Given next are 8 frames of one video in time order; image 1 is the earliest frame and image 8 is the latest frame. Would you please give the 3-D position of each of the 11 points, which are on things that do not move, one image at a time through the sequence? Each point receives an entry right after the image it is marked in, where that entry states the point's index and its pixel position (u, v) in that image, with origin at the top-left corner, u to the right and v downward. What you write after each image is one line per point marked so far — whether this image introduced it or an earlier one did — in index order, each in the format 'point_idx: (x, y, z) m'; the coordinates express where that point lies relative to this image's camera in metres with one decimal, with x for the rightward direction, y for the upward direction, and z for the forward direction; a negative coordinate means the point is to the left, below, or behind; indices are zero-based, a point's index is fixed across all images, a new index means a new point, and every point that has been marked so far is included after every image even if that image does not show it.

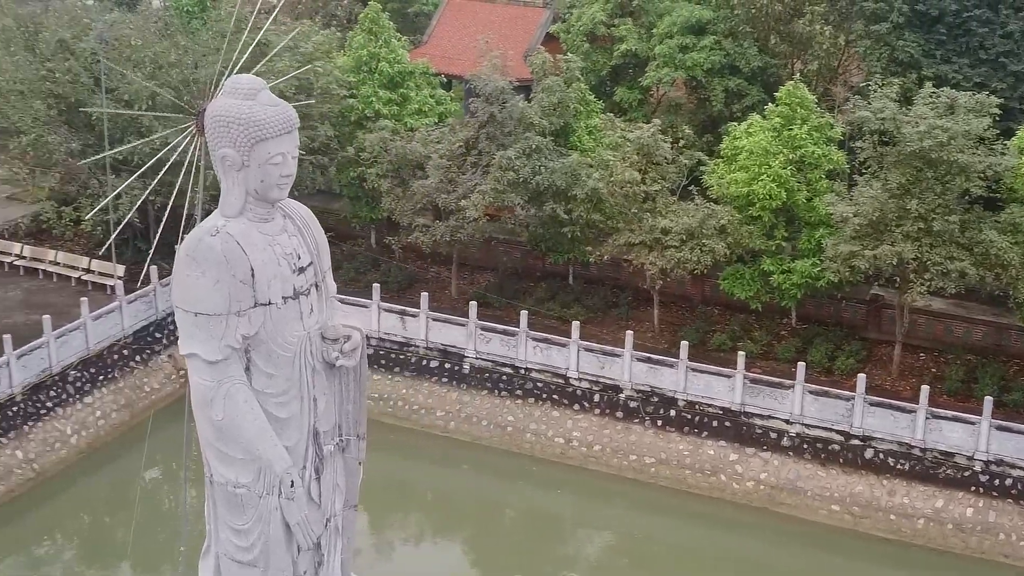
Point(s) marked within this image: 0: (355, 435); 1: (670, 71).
0: (-0.7, -0.7, +7.4) m
1: (+1.8, +2.5, +18.0) m
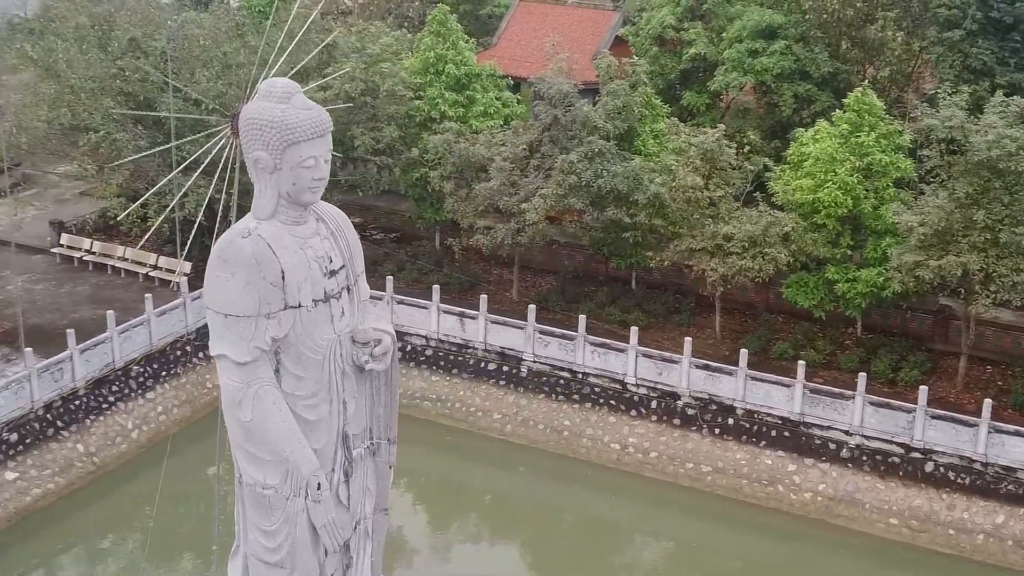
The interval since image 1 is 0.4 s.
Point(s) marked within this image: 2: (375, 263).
0: (-0.6, -0.7, +7.4) m
1: (+2.6, +2.4, +17.8) m
2: (-1.6, +0.3, +17.9) m
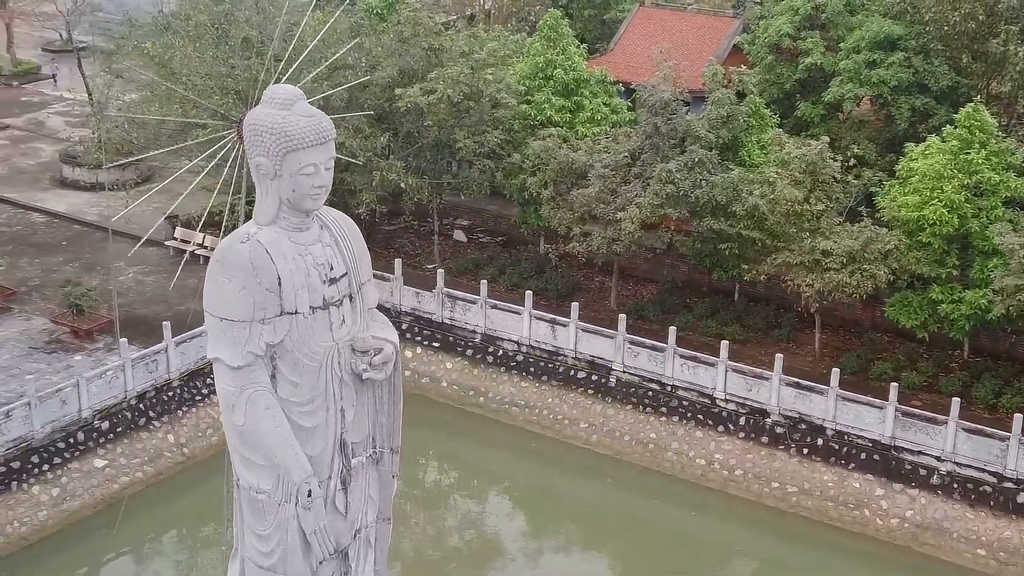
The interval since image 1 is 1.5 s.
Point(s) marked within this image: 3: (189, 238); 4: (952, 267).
0: (-0.6, -0.7, +7.3) m
1: (+3.8, +2.2, +17.4) m
2: (-0.4, +0.3, +17.9) m
3: (-3.6, +0.6, +17.9) m
4: (+4.2, +0.2, +15.1) m
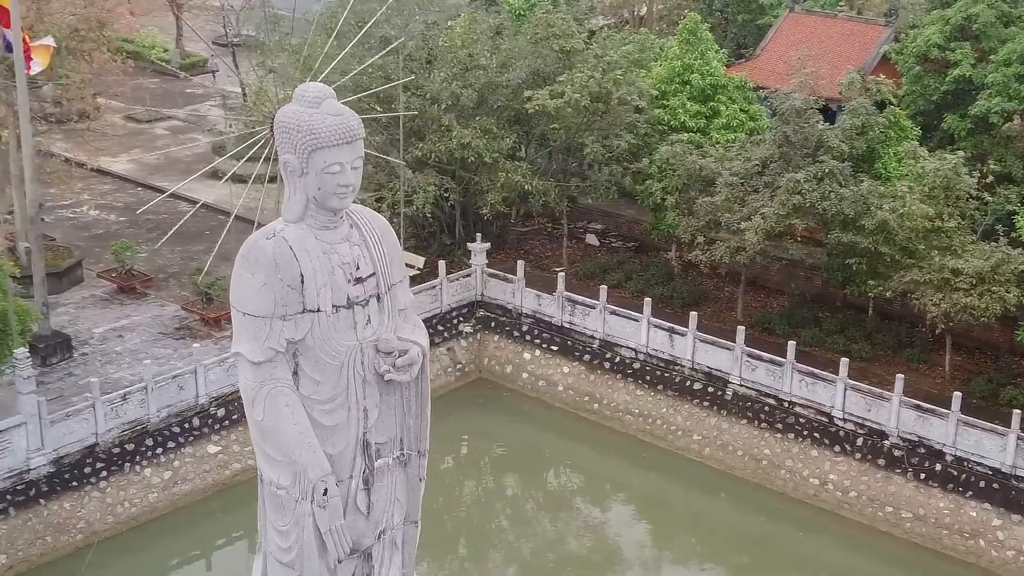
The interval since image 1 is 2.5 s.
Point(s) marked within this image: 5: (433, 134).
0: (-0.4, -0.7, +7.3) m
1: (+5.2, +2.0, +16.8) m
2: (+1.1, +0.2, +17.8) m
3: (-2.1, +0.7, +18.1) m
4: (+5.3, 0.0, +14.4) m
5: (-0.8, +1.6, +16.5) m
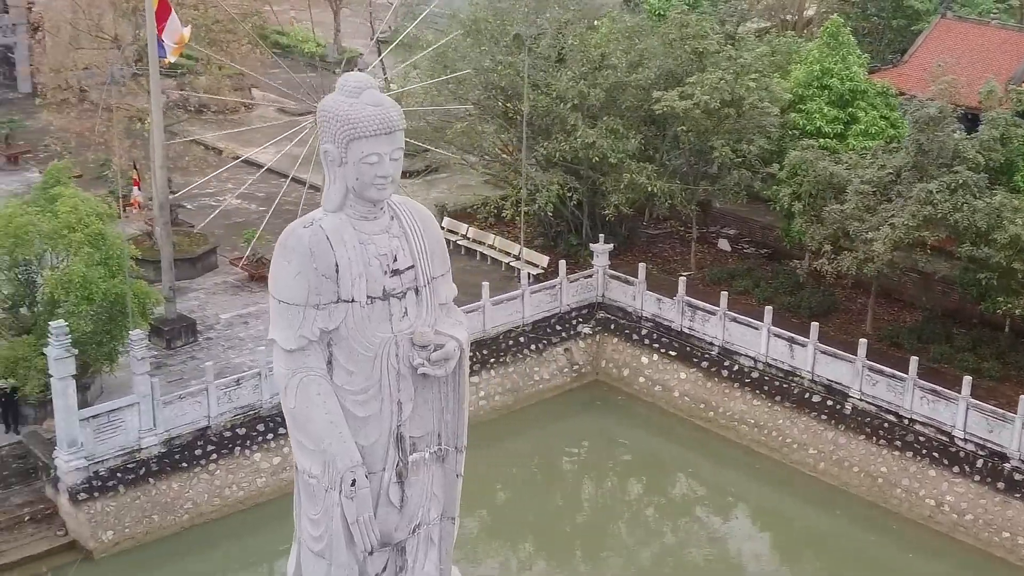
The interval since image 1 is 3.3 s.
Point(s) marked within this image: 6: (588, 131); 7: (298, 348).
0: (-0.3, -0.7, +7.2) m
1: (+6.5, +1.8, +16.0) m
2: (+2.5, +0.1, +17.5) m
3: (-0.7, +0.7, +18.2) m
4: (+6.3, -0.3, +13.7) m
5: (+0.5, +1.6, +16.4) m
6: (+0.8, +1.6, +16.0) m
7: (-0.9, -0.3, +6.7) m
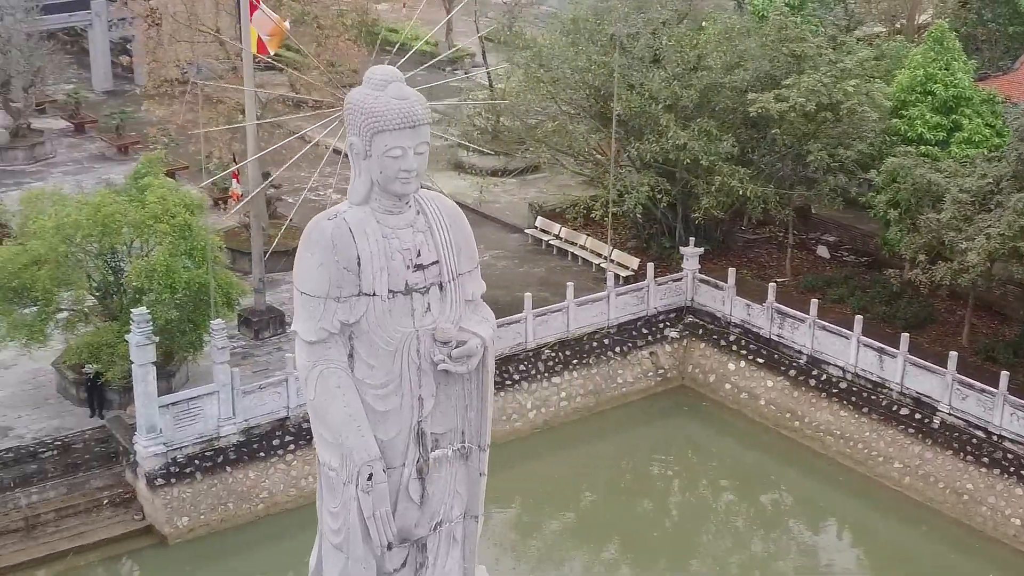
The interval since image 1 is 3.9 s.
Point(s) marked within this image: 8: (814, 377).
0: (-0.2, -0.7, +7.2) m
1: (+7.4, +1.6, +15.4) m
2: (+3.4, 0.0, +17.2) m
3: (+0.4, +0.7, +18.1) m
4: (+6.9, -0.4, +13.1) m
5: (+1.4, +1.6, +16.2) m
6: (+1.7, +1.6, +15.9) m
7: (-0.8, -0.2, +6.7) m
8: (+3.0, -0.9, +15.6) m
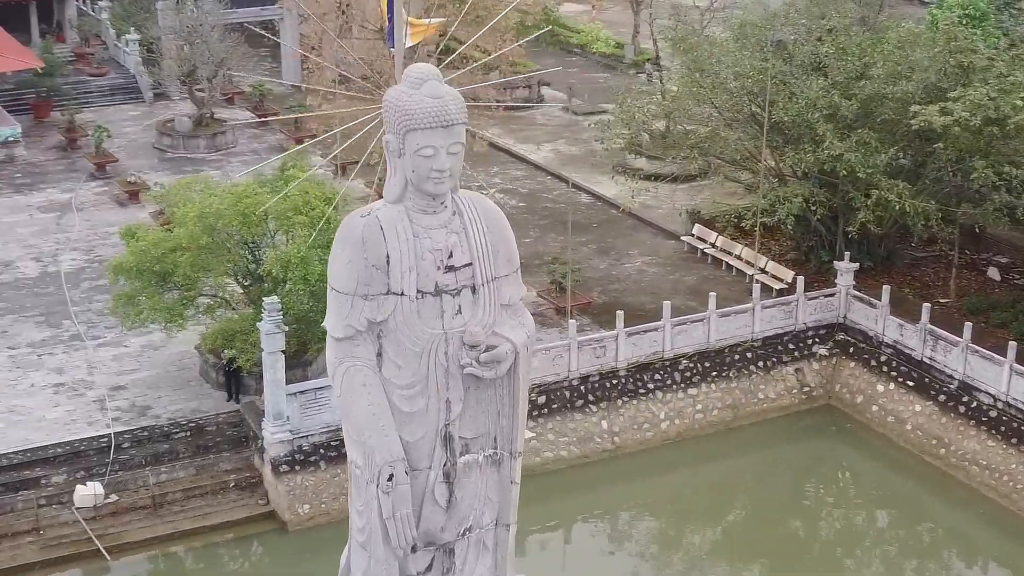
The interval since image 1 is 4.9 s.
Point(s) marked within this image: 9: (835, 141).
0: (0.0, -0.7, +7.0) m
1: (+8.8, +1.1, +14.1) m
2: (+5.0, -0.2, +16.4) m
3: (+2.2, +0.6, +17.8) m
4: (+7.8, -0.8, +11.9) m
5: (+3.0, +1.4, +15.8) m
6: (+3.2, +1.4, +15.4) m
7: (-0.7, -0.2, +6.7) m
8: (+4.3, -1.1, +15.0) m
9: (+3.1, +1.4, +15.4) m
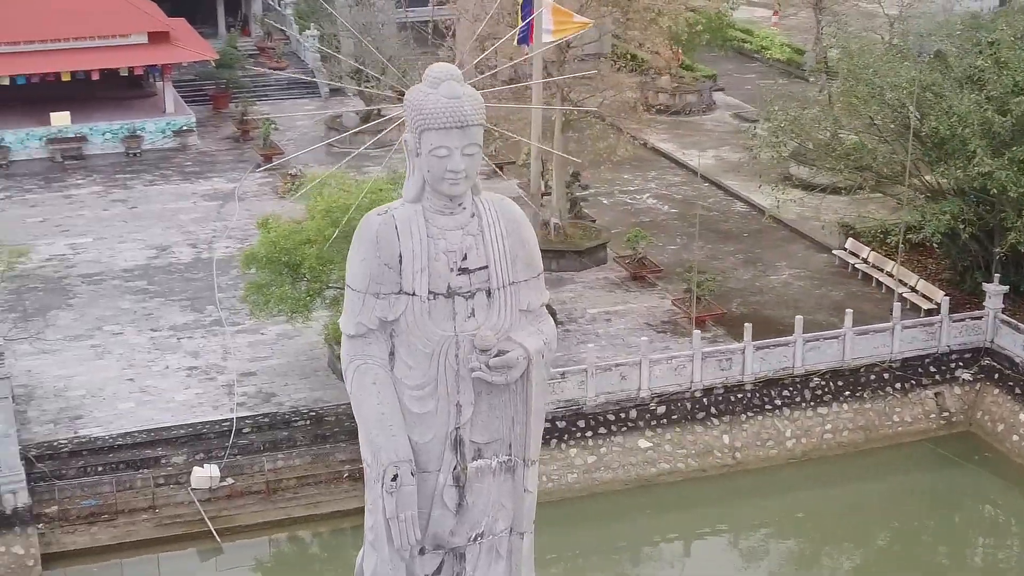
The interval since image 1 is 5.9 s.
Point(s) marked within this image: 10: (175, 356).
0: (+0.1, -0.7, +6.9) m
1: (+9.8, +0.7, +12.7) m
2: (+6.3, -0.5, +15.5) m
3: (+3.8, +0.4, +17.3) m
4: (+8.5, -1.2, +10.6) m
5: (+4.3, +1.2, +15.2) m
6: (+4.4, +1.2, +14.8) m
7: (-0.7, -0.2, +6.7) m
8: (+5.4, -1.4, +14.2) m
9: (+4.4, +1.2, +14.8) m
10: (-3.3, -0.7, +15.3) m
